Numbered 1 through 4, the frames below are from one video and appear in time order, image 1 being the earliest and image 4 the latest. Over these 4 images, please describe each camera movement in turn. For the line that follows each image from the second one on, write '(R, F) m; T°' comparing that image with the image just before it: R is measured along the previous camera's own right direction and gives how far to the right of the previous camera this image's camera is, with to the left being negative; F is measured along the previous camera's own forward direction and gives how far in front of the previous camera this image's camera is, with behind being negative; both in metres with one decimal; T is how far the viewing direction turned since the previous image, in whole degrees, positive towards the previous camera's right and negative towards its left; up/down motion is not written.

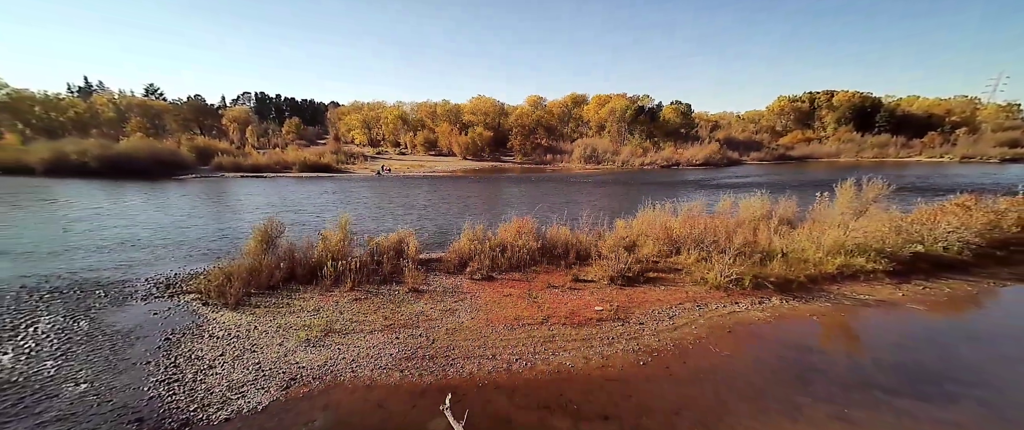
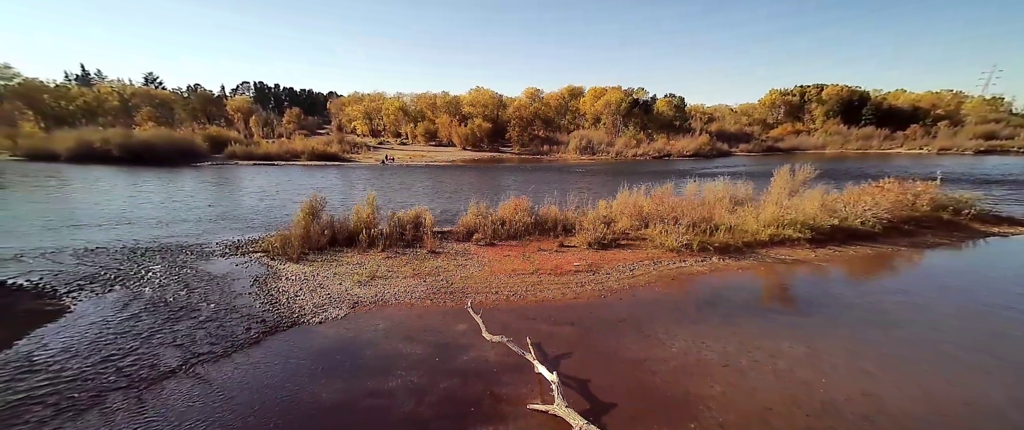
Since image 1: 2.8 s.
(0.0, -2.1) m; 0°
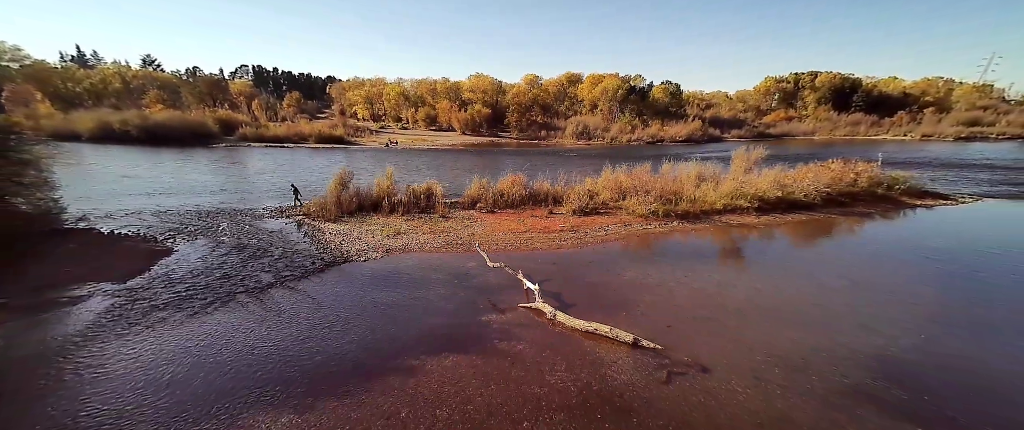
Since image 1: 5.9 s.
(0.0, -2.1) m; 0°
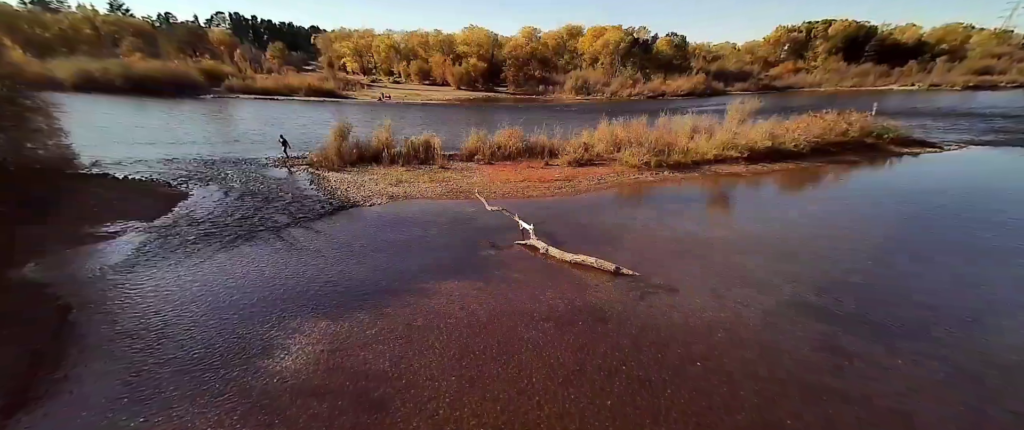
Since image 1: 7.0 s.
(+0.1, -0.7) m; 0°
